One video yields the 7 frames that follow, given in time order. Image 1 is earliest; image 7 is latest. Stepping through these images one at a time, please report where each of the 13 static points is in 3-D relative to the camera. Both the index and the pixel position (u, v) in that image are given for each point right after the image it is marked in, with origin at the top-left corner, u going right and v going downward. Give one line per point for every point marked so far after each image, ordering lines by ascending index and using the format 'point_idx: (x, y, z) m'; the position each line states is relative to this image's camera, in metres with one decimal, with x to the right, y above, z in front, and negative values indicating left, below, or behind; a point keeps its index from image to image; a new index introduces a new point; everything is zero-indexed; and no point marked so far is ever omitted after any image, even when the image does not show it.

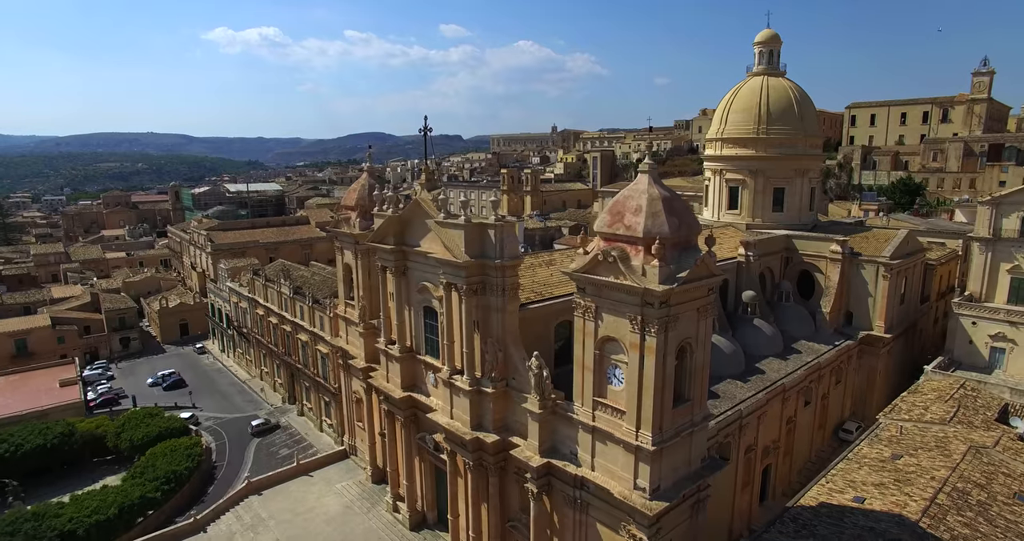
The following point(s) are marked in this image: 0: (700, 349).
0: (+4.5, -1.9, +14.3) m
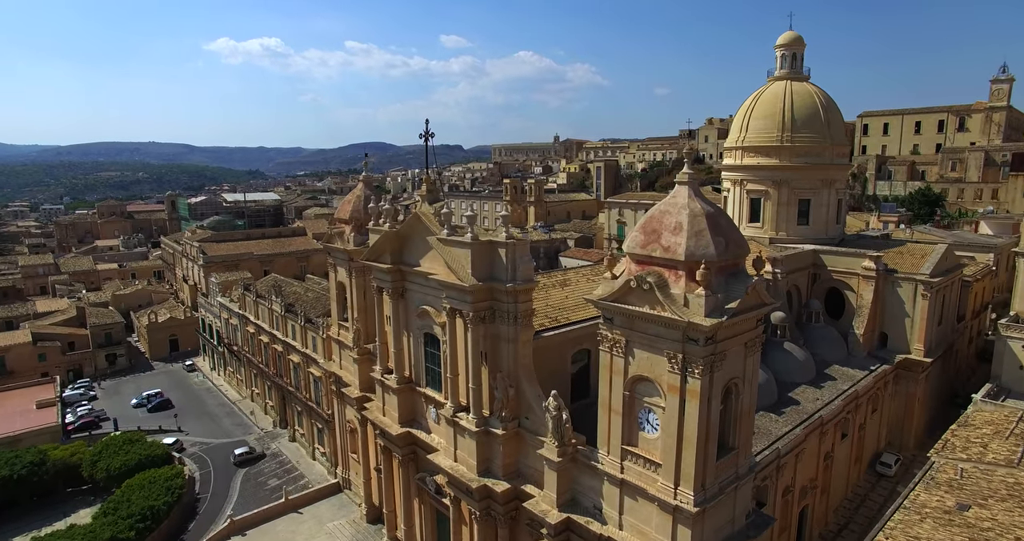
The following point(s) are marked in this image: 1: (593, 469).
0: (+4.9, -2.5, +12.3) m
1: (+1.8, -4.5, +13.5) m
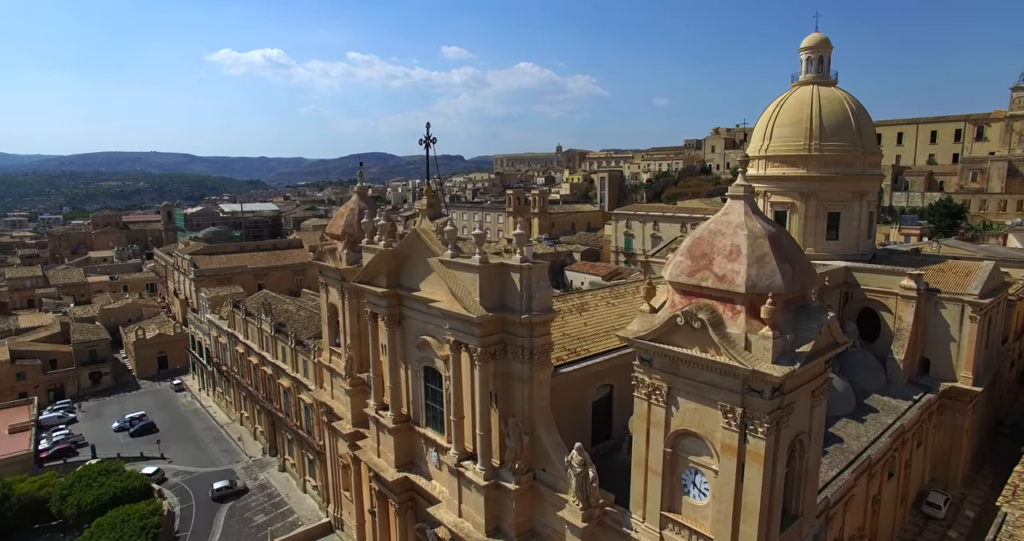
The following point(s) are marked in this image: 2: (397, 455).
0: (+5.2, -3.0, +10.1) m
1: (+2.2, -5.1, +11.3) m
2: (-3.2, -5.1, +16.2) m
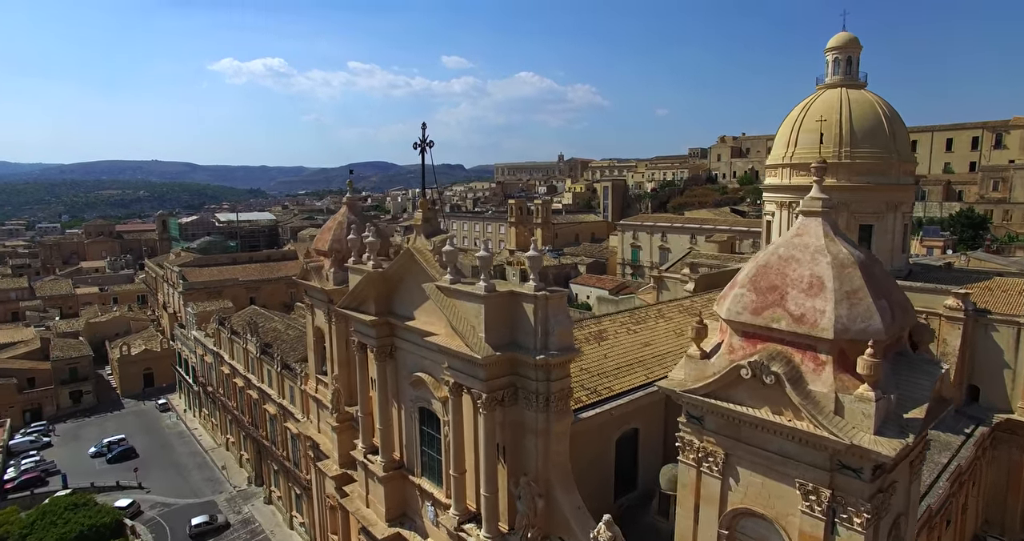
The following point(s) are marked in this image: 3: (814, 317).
0: (+5.4, -3.5, +8.0) m
1: (+2.4, -5.6, +9.1) m
2: (-3.0, -5.6, +14.1) m
3: (+3.6, -0.6, +7.1) m
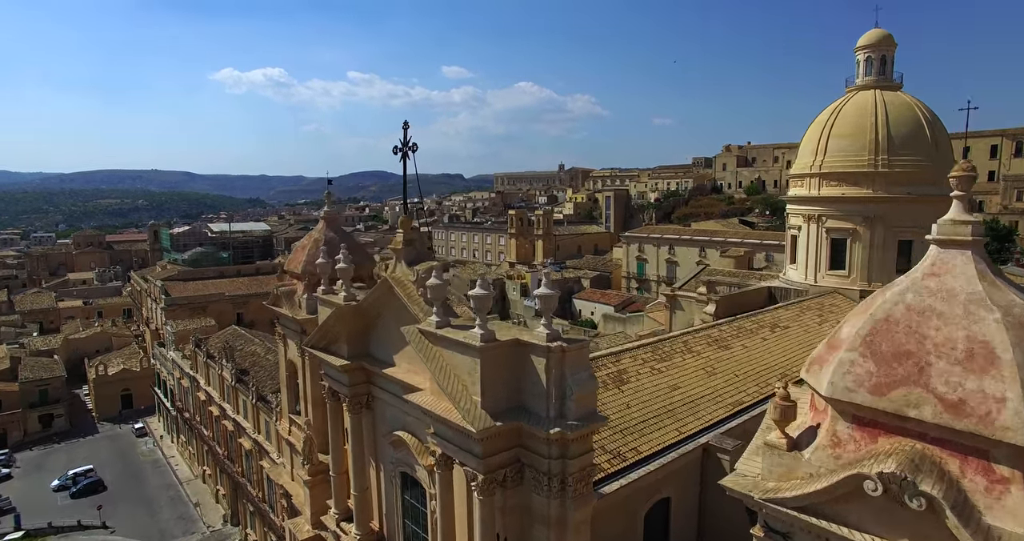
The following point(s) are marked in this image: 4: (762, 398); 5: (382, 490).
0: (+5.4, -4.0, +5.5) m
1: (+2.4, -6.1, +6.6) m
2: (-2.9, -6.2, +11.5) m
3: (+3.7, -1.1, +4.6) m
4: (+5.8, -3.0, +13.8) m
5: (-2.5, -4.2, +11.3) m
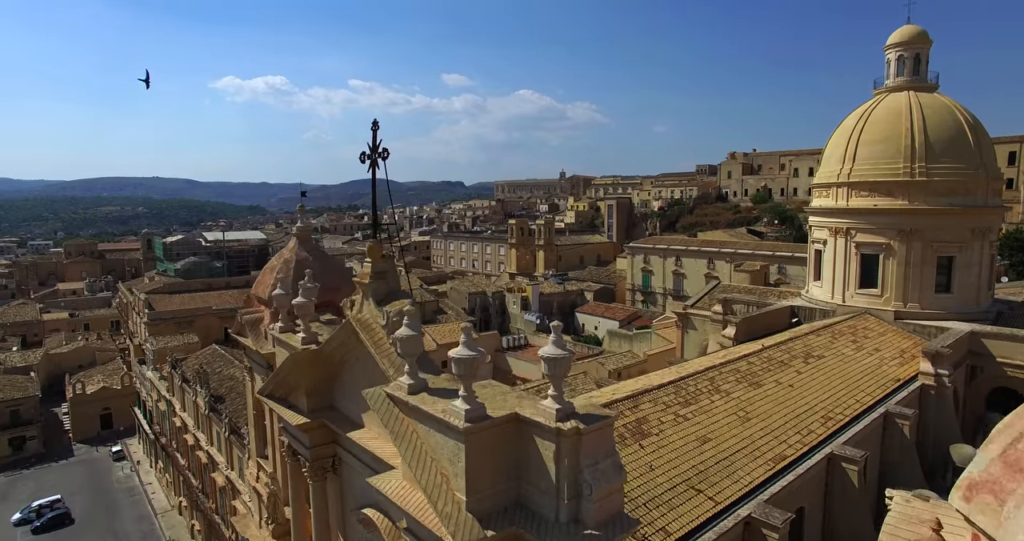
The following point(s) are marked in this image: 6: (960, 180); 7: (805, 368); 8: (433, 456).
0: (+5.4, -4.5, +3.4) m
1: (+2.4, -6.6, +4.4) m
2: (-2.9, -6.8, +9.4) m
3: (+3.7, -1.5, +2.5) m
4: (+5.8, -3.5, +11.7) m
5: (-2.5, -4.7, +9.1) m
6: (+15.0, +3.0, +19.7) m
7: (+7.5, -2.5, +15.1) m
8: (-0.8, -1.9, +6.0) m
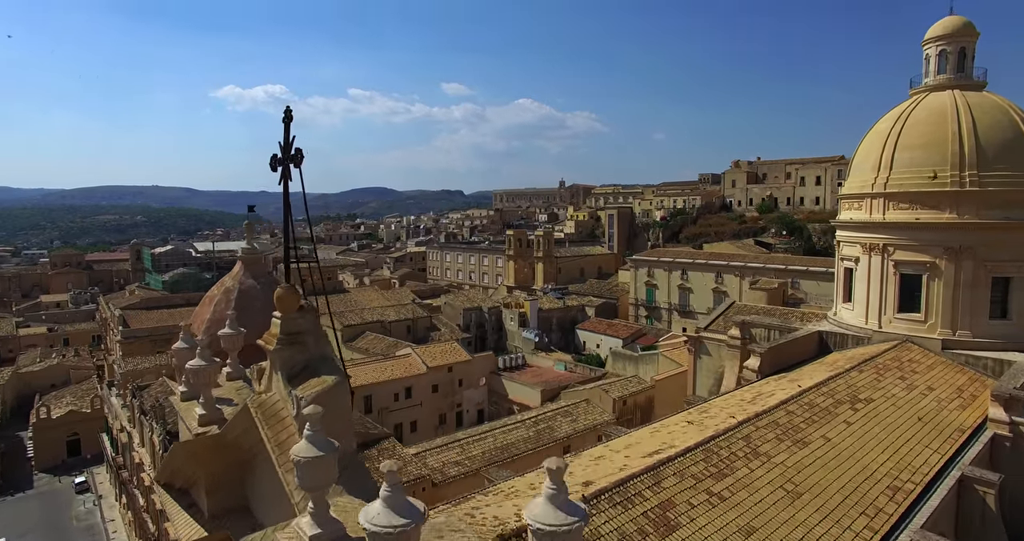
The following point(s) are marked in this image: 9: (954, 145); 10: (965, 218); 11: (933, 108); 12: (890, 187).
0: (+5.2, -4.9, +0.8) m
1: (+2.2, -7.0, +1.8) m
2: (-3.1, -7.3, +6.7) m
3: (+3.5, -1.9, 0.0) m
4: (+5.6, -4.1, +9.1) m
5: (-2.7, -5.3, +6.5) m
6: (+14.7, +2.3, +17.2) m
7: (+7.3, -3.1, +12.5) m
8: (-1.0, -2.4, +3.4) m
9: (+13.3, +3.8, +17.8) m
10: (+13.5, +1.6, +17.5) m
11: (+13.3, +5.1, +18.6) m
12: (+12.0, +2.6, +18.8) m
